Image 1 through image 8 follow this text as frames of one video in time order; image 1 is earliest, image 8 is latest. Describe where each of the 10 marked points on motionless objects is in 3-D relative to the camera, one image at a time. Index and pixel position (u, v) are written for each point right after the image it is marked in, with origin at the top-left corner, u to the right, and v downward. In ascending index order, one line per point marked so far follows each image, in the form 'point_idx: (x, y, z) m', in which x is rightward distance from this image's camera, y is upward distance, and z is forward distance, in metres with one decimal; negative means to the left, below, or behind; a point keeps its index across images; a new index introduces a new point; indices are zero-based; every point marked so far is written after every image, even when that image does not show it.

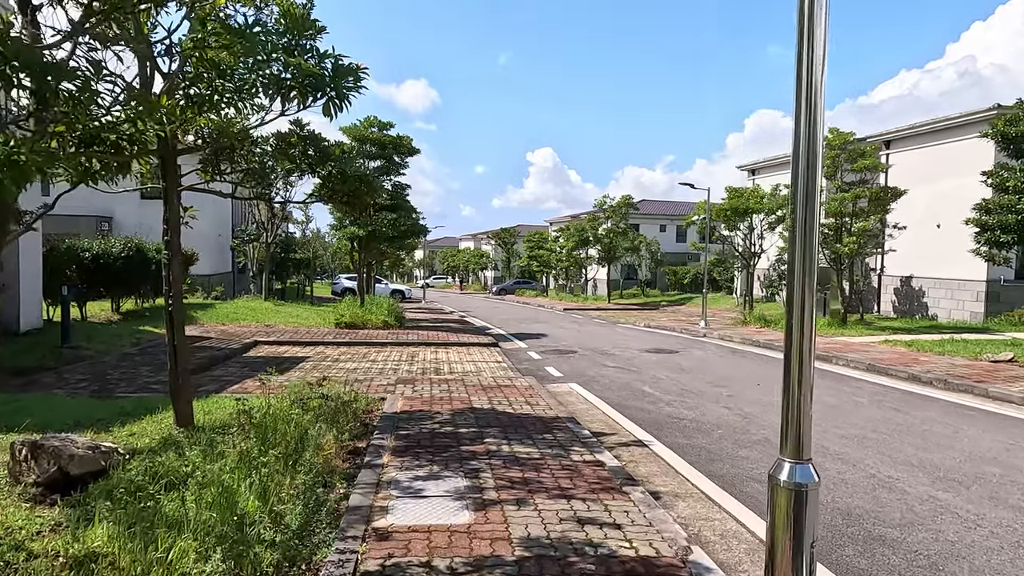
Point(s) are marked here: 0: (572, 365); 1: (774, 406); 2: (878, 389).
0: (+1.0, -1.3, +11.5) m
1: (+3.1, -1.4, +7.9) m
2: (+5.1, -1.4, +9.3) m
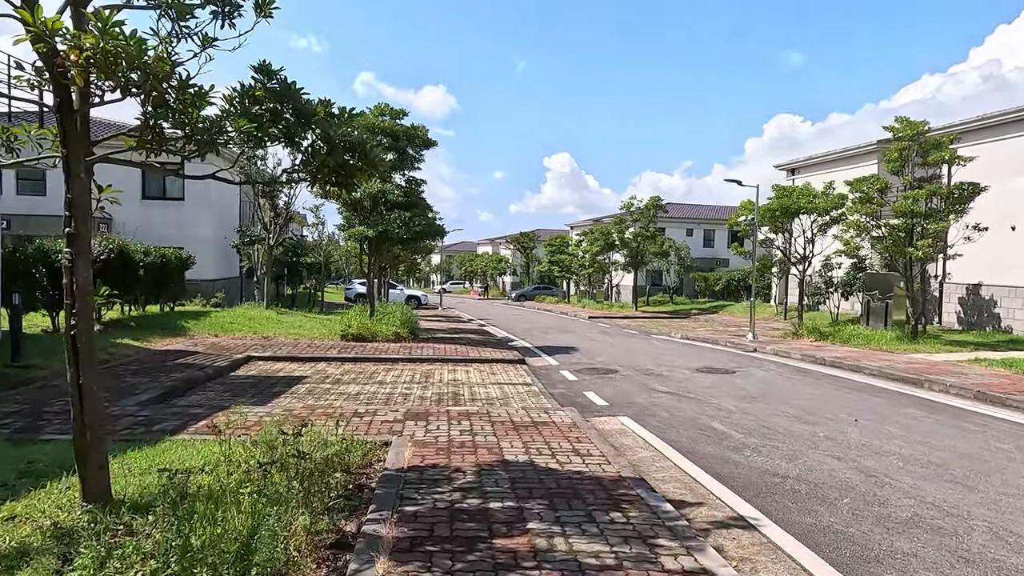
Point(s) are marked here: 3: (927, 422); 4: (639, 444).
0: (+1.5, -1.5, +9.6) m
1: (+3.5, -1.5, +6.0) m
2: (+5.5, -1.6, +7.3) m
3: (+4.8, -1.6, +7.7) m
4: (+1.2, -1.5, +6.4) m
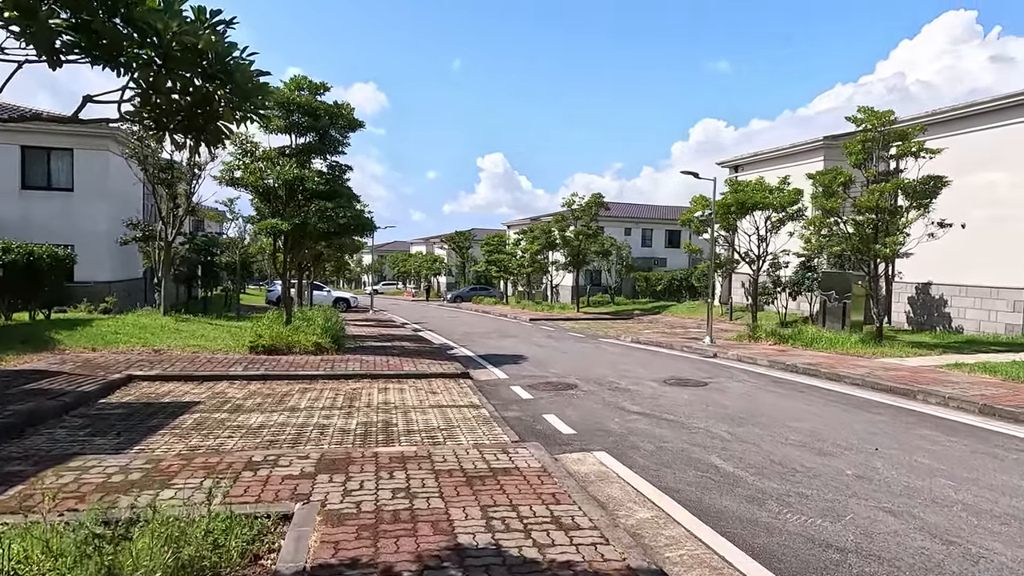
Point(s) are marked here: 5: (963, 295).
0: (+0.8, -1.5, +8.1) m
1: (+3.2, -1.6, +4.7) m
2: (+5.0, -1.6, +6.2) m
3: (+4.3, -1.6, +6.5) m
4: (+0.9, -1.6, +4.8) m
5: (+12.3, -0.2, +18.1) m
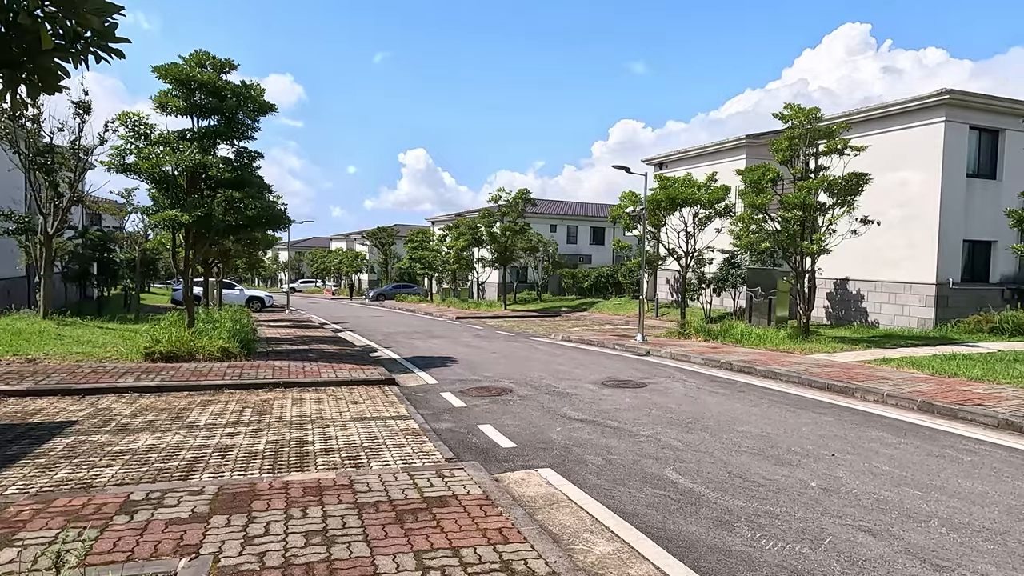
0: (+0.1, -1.5, +7.4) m
1: (+2.8, -1.5, +4.3) m
2: (+4.5, -1.5, +6.0) m
3: (+3.7, -1.5, +6.2) m
4: (+0.5, -1.5, +4.2) m
5: (+10.3, -0.1, +18.7) m
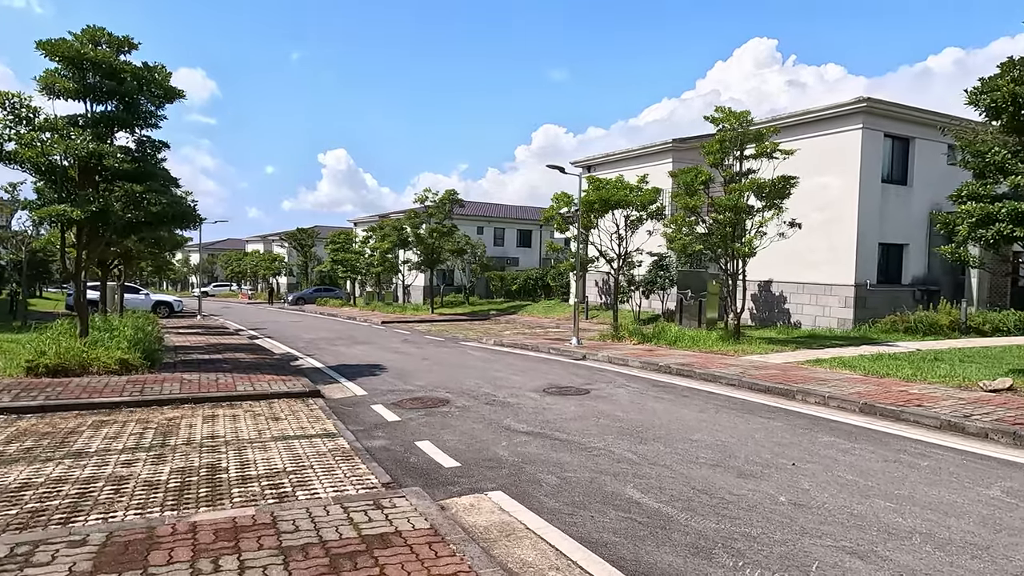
0: (-0.5, -1.5, +6.8) m
1: (+2.5, -1.5, +4.1) m
2: (+4.0, -1.5, +5.9) m
3: (+3.2, -1.5, +6.1) m
4: (+0.3, -1.6, +3.7) m
5: (+8.3, -0.1, +19.2) m
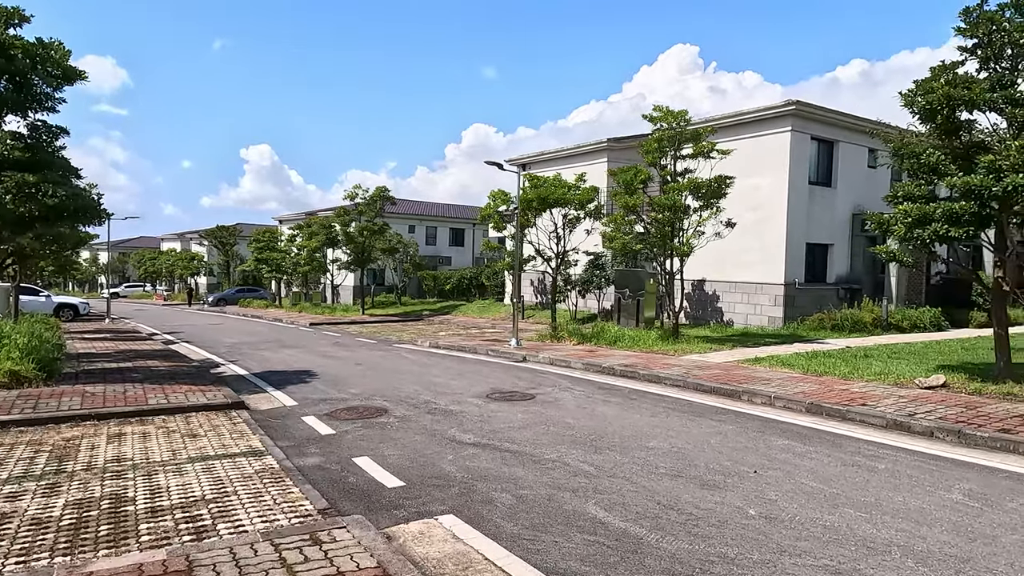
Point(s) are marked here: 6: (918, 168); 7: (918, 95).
0: (-1.0, -1.5, +6.3) m
1: (+2.3, -1.6, +3.9) m
2: (+3.6, -1.5, +5.9) m
3: (+2.8, -1.5, +5.9) m
4: (+0.1, -1.6, +3.3) m
5: (+6.5, -0.1, +19.5) m
6: (+5.7, +1.7, +9.4) m
7: (+5.7, +2.7, +9.4) m
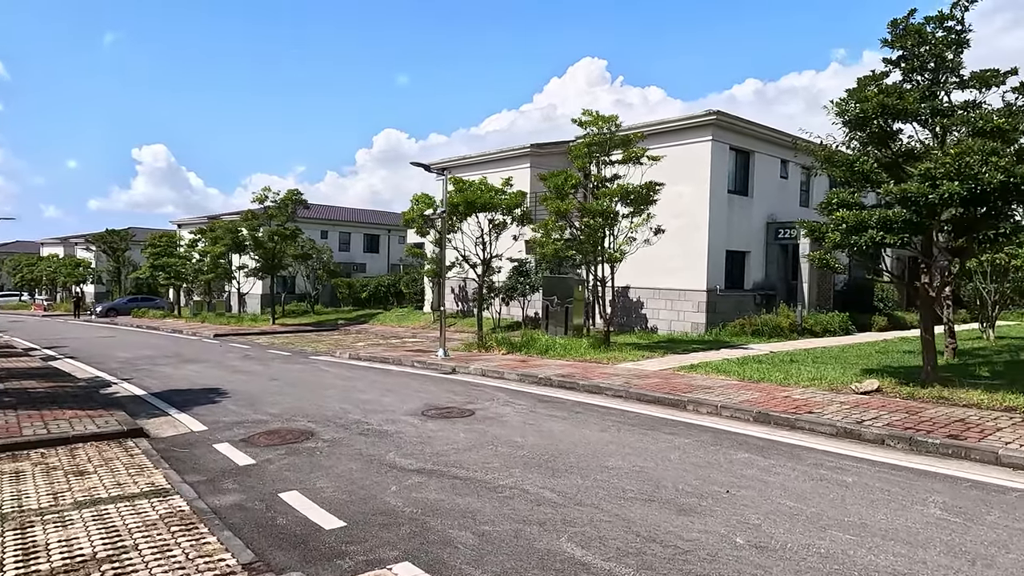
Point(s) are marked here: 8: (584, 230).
0: (-1.5, -1.6, +5.5) m
1: (+2.2, -1.6, +3.5) m
2: (+3.2, -1.6, +5.7) m
3: (+2.4, -1.6, +5.7) m
4: (0.0, -1.6, +2.7) m
5: (+4.3, -0.3, +19.6) m
6: (+4.8, +1.6, +9.5) m
7: (+4.8, +2.6, +9.5) m
8: (+1.6, +1.3, +14.8) m
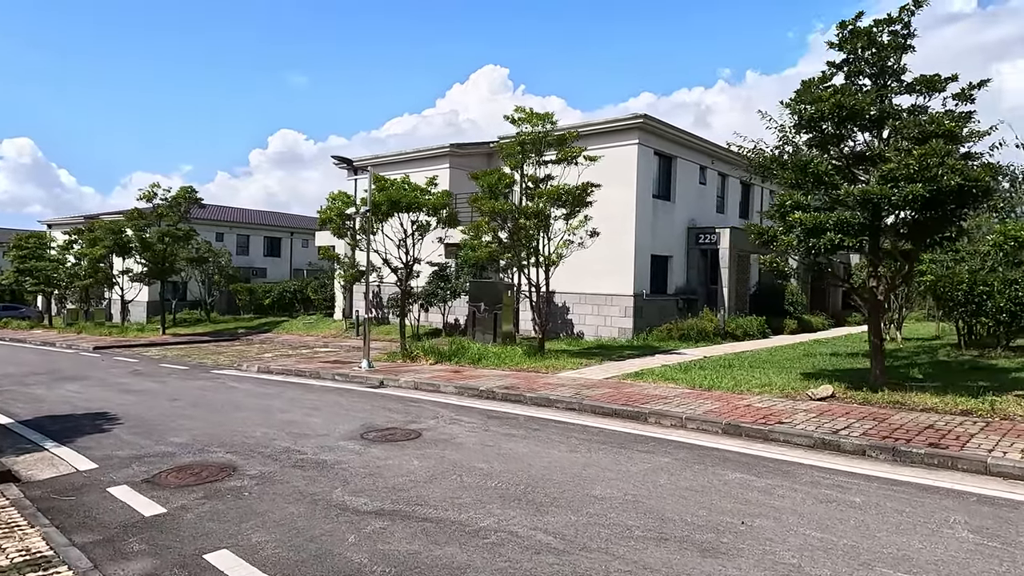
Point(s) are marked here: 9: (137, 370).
0: (-1.6, -1.6, +4.5) m
1: (+2.3, -1.6, +3.0) m
2: (+3.0, -1.6, +5.3) m
3: (+2.2, -1.6, +5.1) m
4: (+0.3, -1.6, +1.8) m
5: (+2.0, -0.4, +19.2) m
6: (+4.1, +1.5, +9.3) m
7: (+4.1, +2.6, +9.3) m
8: (+0.1, +1.2, +14.1) m
9: (-8.2, -1.8, +14.6) m
